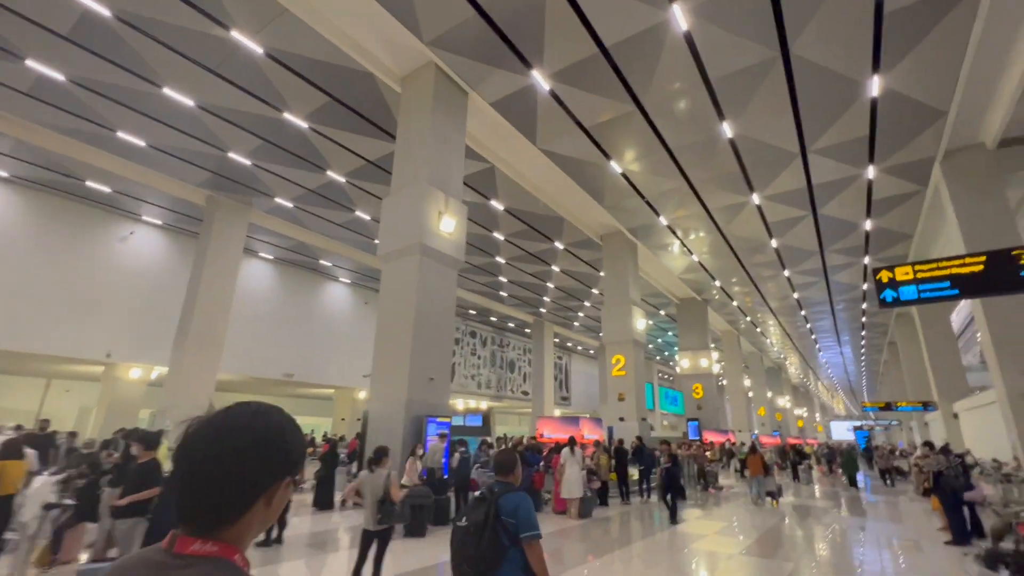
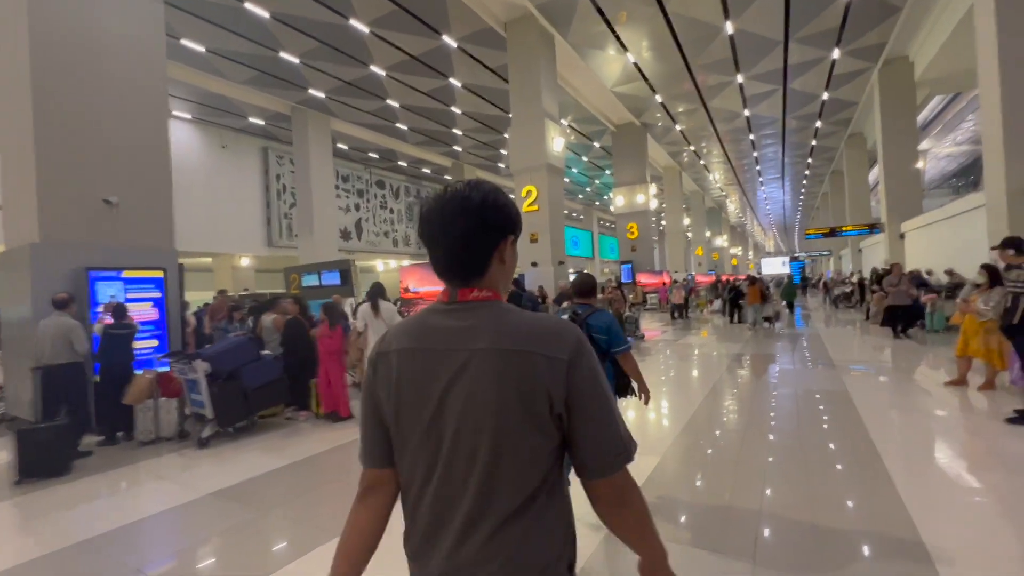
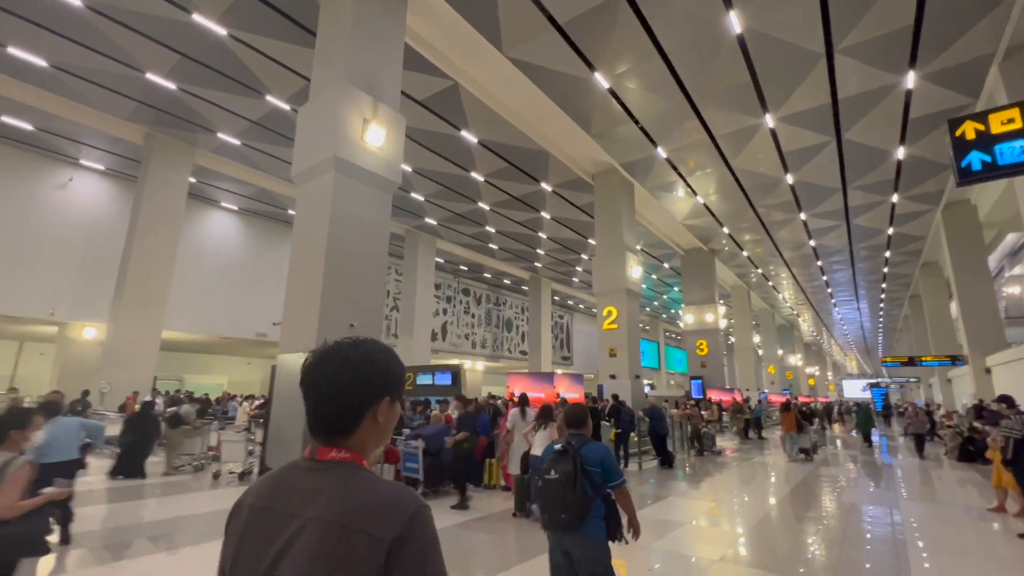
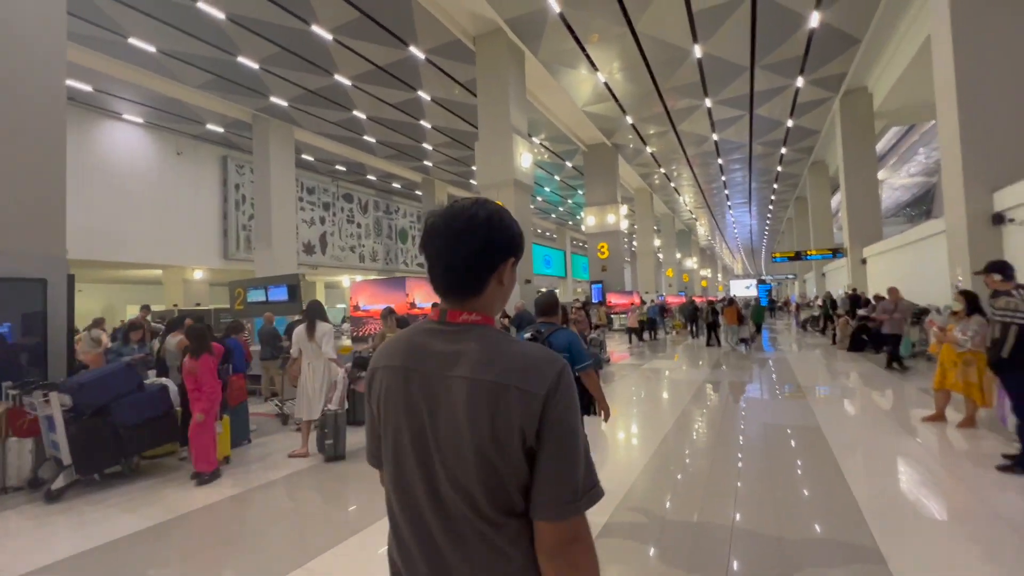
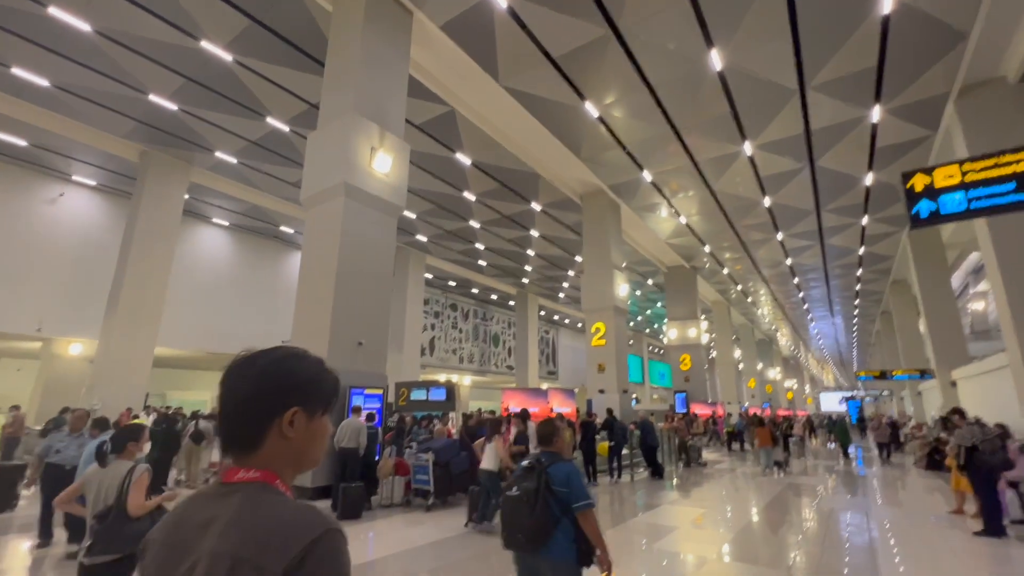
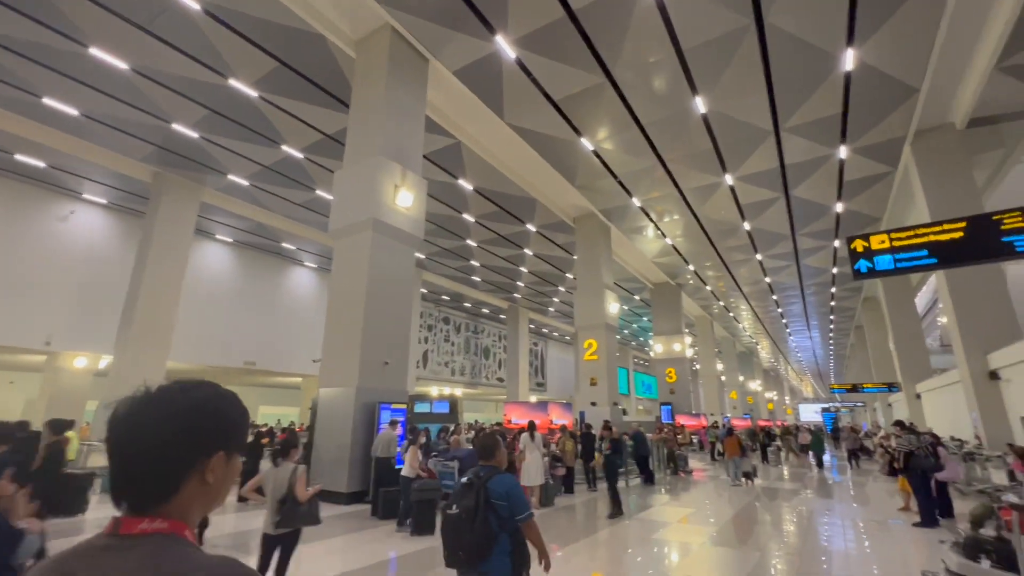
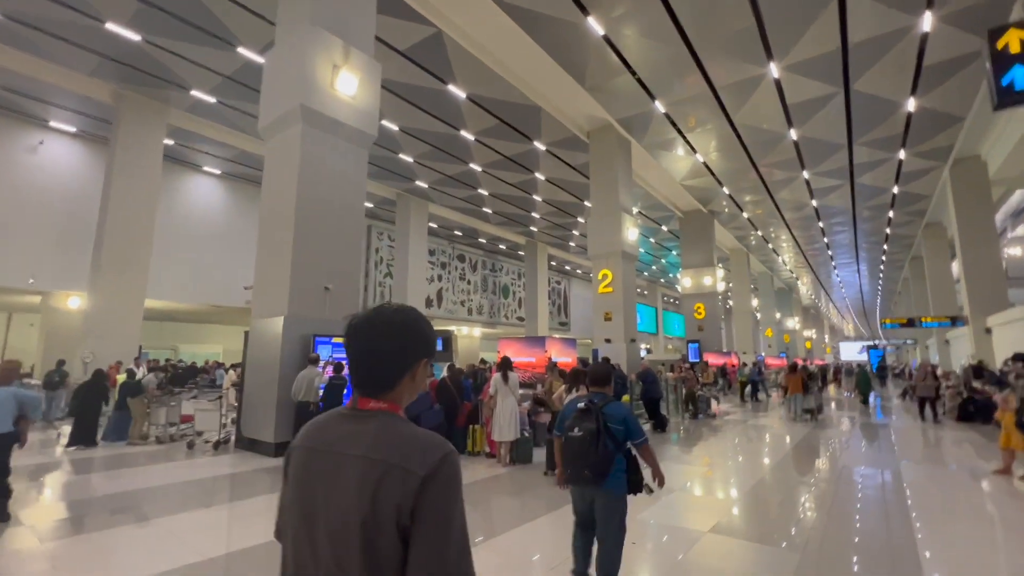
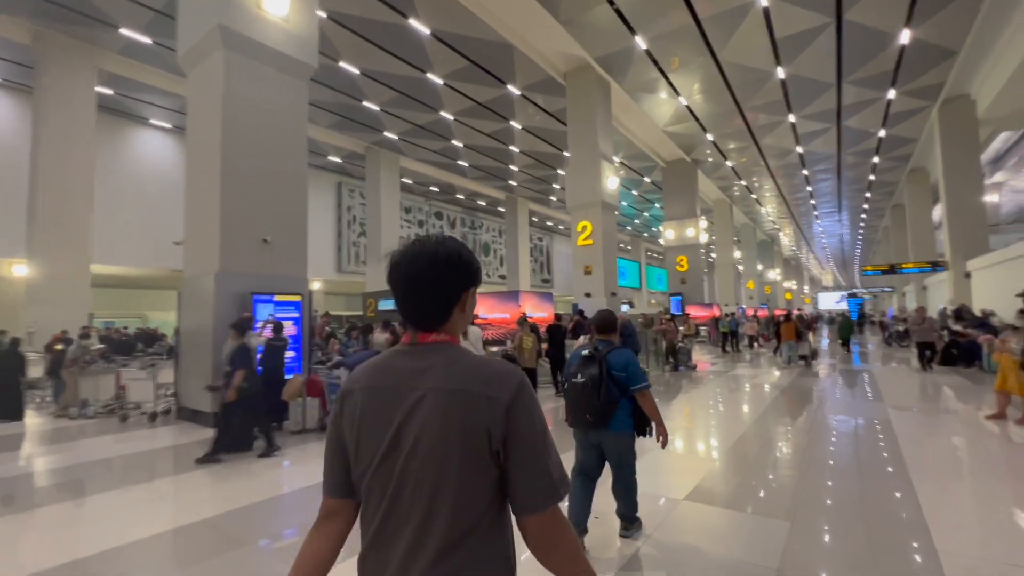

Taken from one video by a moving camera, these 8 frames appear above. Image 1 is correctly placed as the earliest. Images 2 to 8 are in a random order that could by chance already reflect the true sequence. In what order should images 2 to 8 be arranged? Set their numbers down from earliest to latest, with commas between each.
6, 5, 3, 7, 8, 2, 4
